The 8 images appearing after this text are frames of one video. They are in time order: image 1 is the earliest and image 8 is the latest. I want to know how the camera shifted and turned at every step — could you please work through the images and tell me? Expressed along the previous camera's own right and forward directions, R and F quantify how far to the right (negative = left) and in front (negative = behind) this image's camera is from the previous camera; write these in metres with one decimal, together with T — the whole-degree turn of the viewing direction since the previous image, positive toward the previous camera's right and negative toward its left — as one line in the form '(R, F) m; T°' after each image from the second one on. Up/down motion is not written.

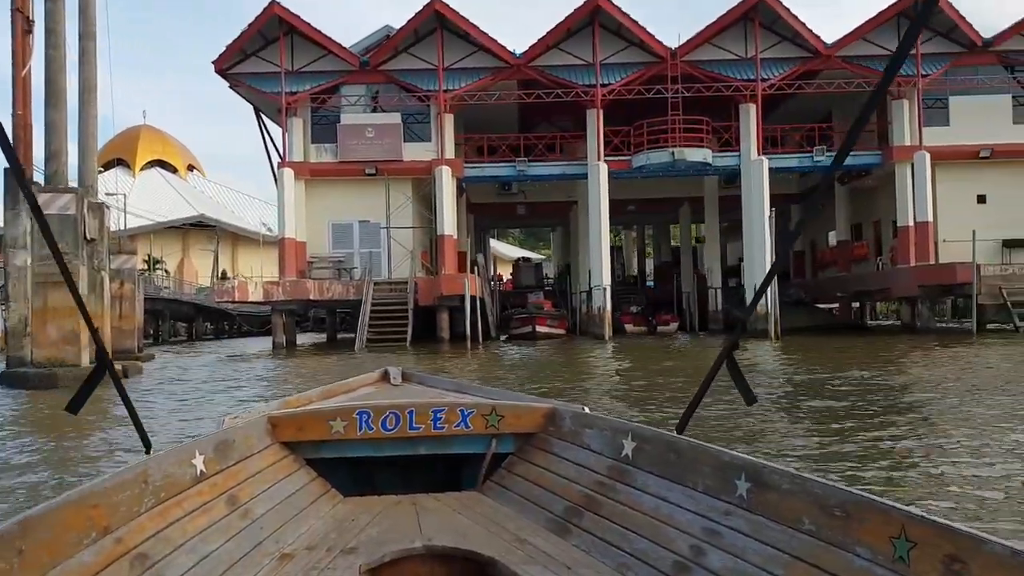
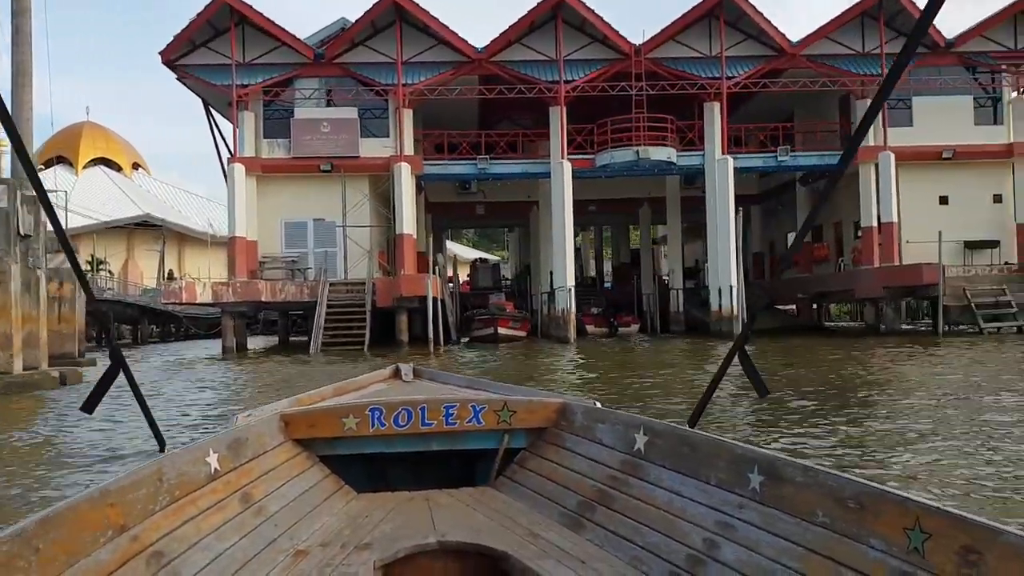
(-0.2, +0.6) m; +3°
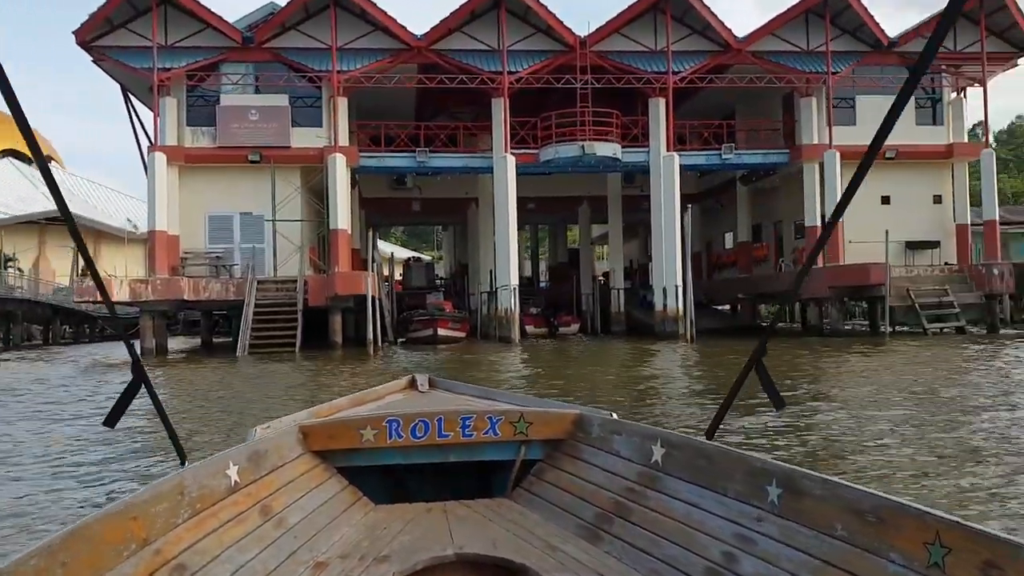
(-0.2, +0.8) m; +5°
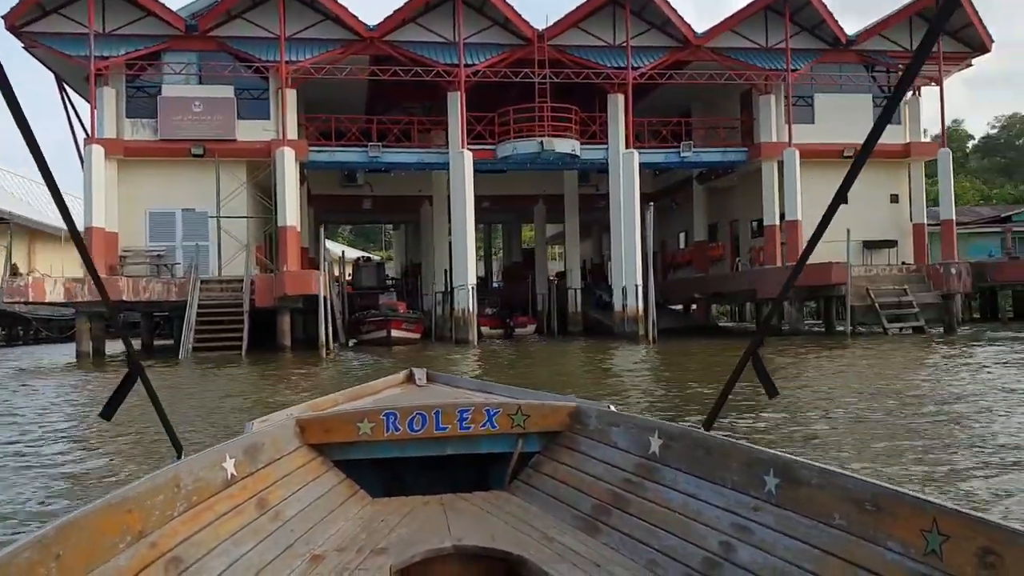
(-0.1, +0.6) m; +3°
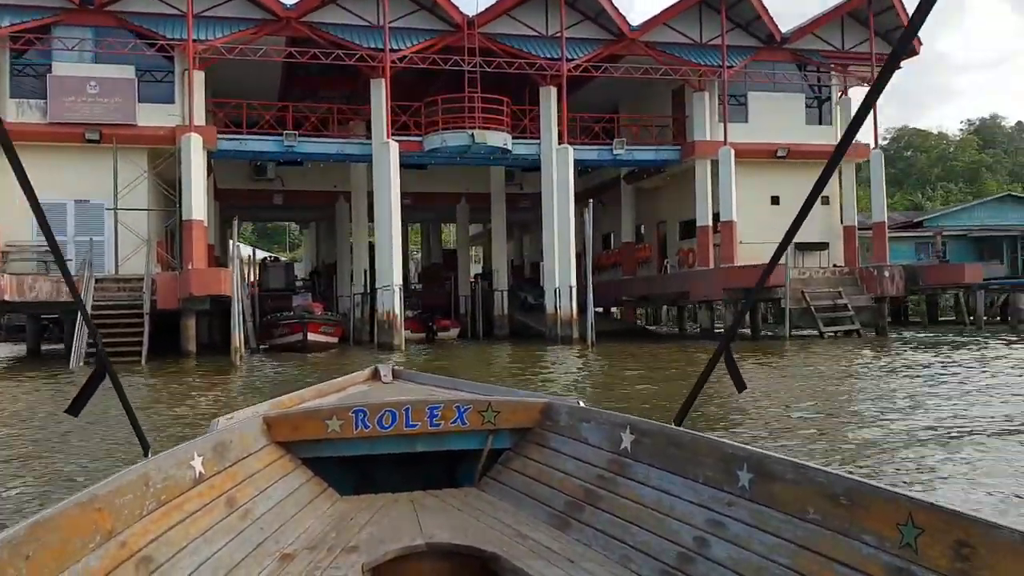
(-0.3, +1.0) m; +6°
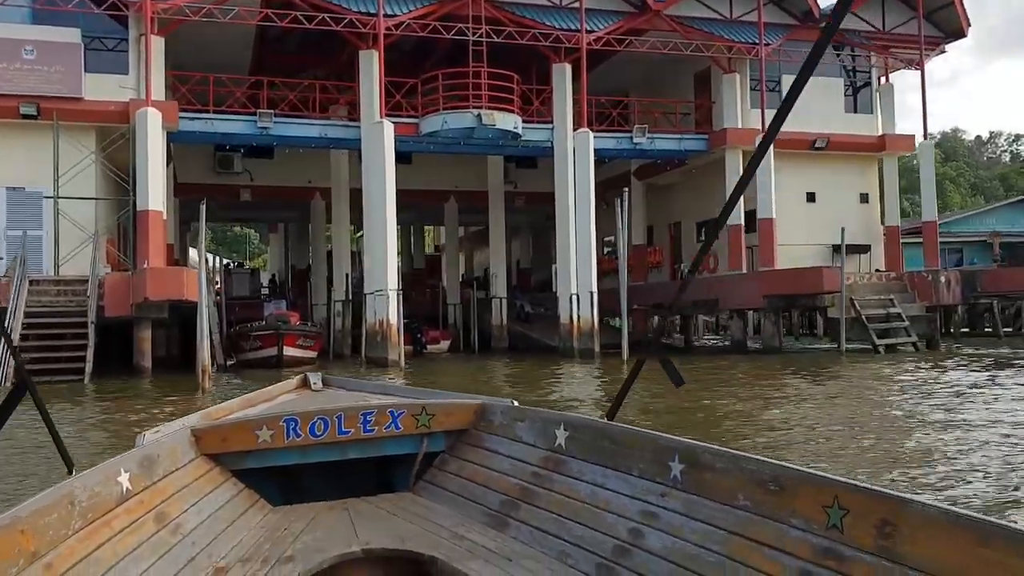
(-0.9, +2.4) m; +3°
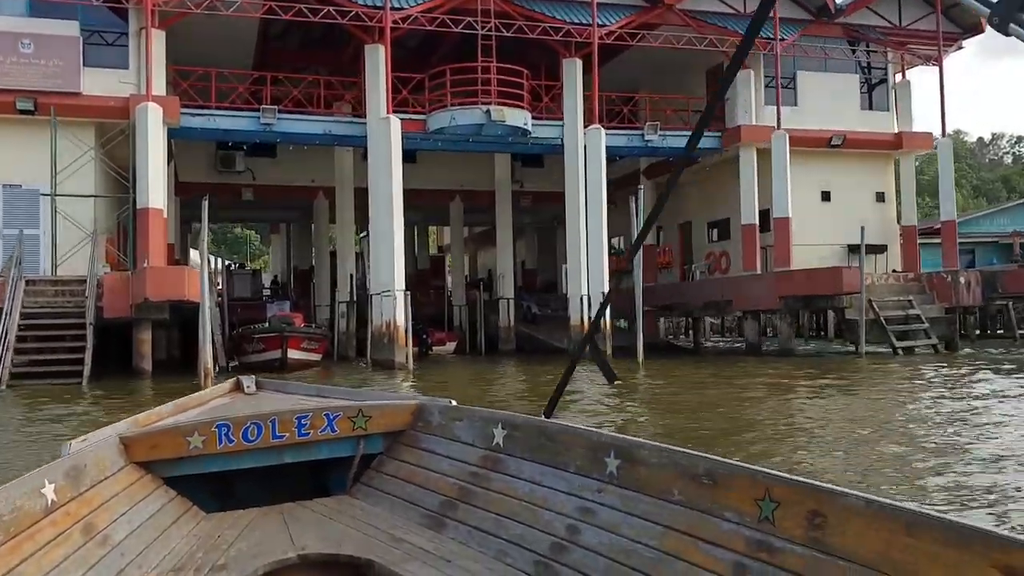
(-0.2, +0.4) m; 0°
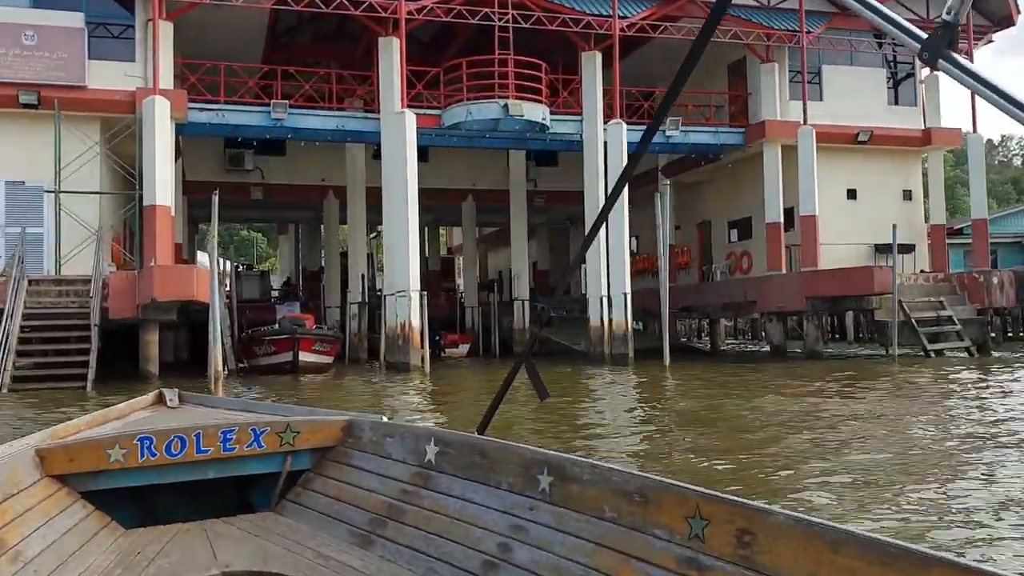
(-0.2, +0.5) m; 0°
